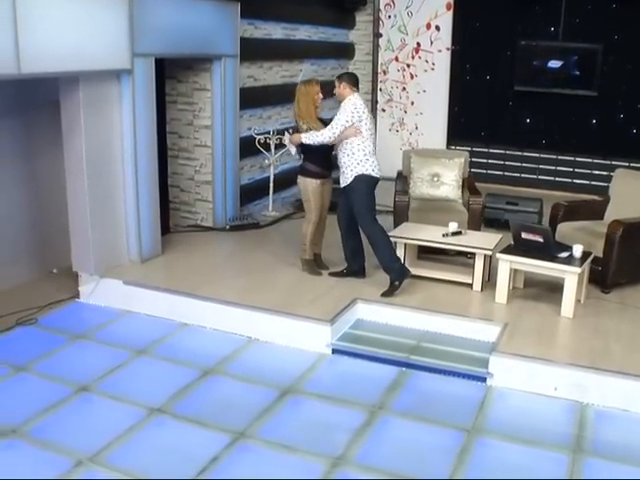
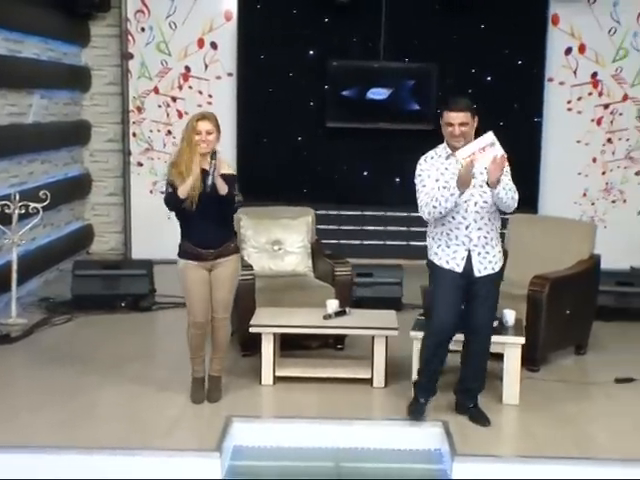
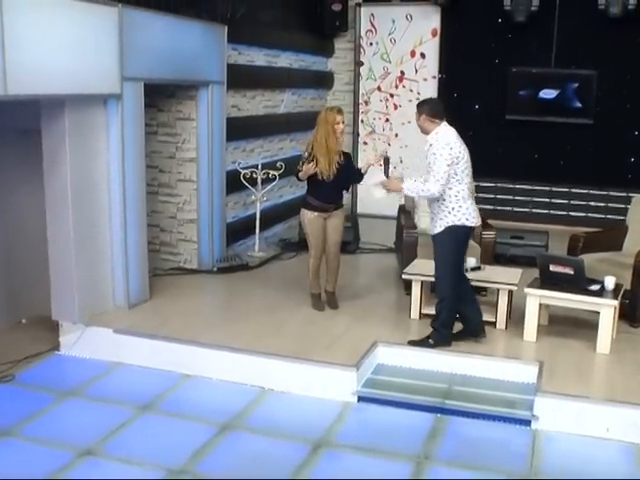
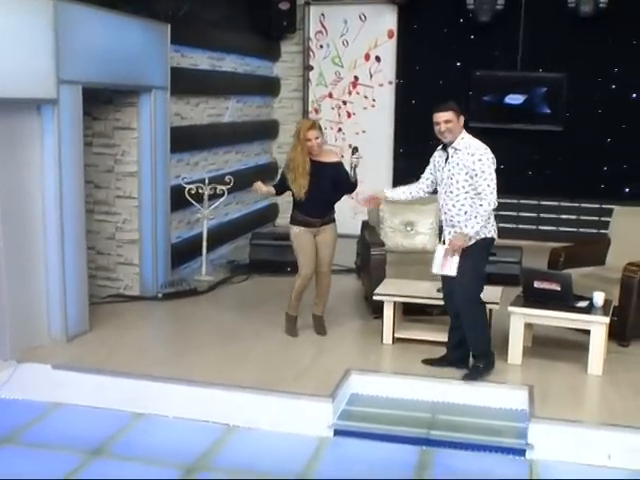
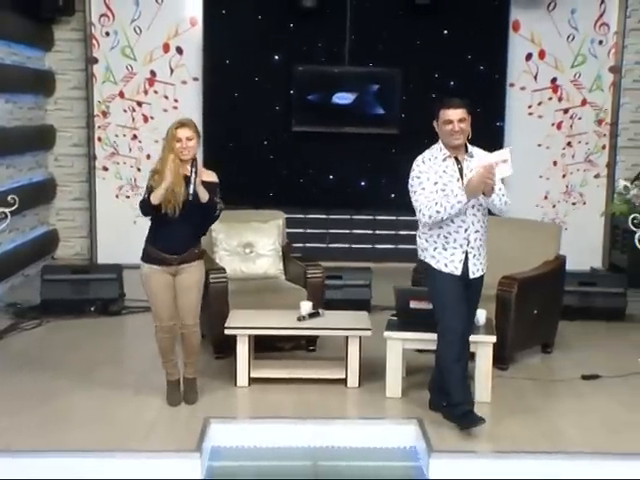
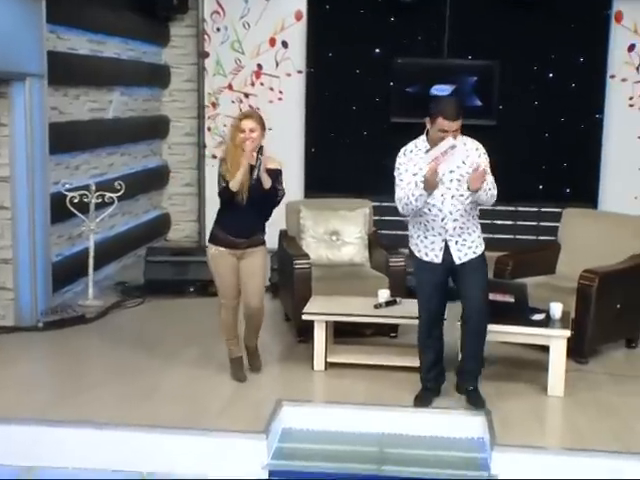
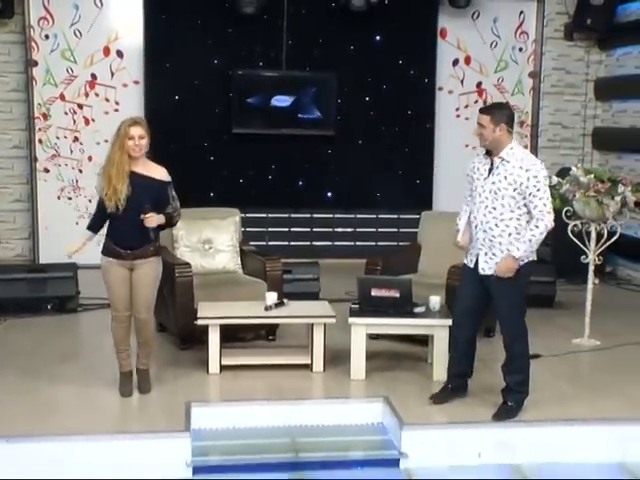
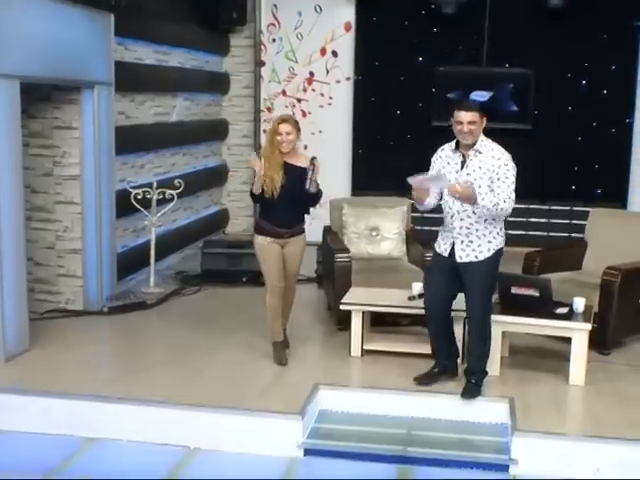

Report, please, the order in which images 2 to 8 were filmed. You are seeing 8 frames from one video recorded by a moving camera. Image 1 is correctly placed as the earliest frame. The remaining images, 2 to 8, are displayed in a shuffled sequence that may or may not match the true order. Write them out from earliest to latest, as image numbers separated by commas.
3, 4, 8, 6, 2, 5, 7
